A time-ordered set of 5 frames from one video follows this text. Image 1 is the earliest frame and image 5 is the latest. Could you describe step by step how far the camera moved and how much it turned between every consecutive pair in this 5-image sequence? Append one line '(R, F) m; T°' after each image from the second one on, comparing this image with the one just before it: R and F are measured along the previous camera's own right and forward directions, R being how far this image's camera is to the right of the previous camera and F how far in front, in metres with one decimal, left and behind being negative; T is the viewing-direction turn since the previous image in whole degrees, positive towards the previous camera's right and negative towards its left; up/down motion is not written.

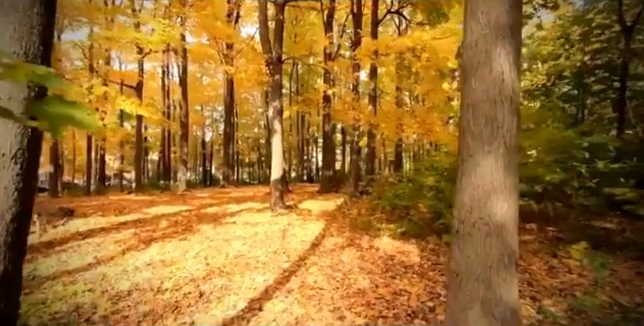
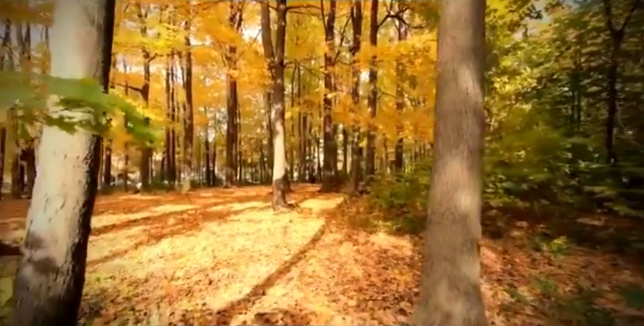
(+0.1, -0.5) m; 0°
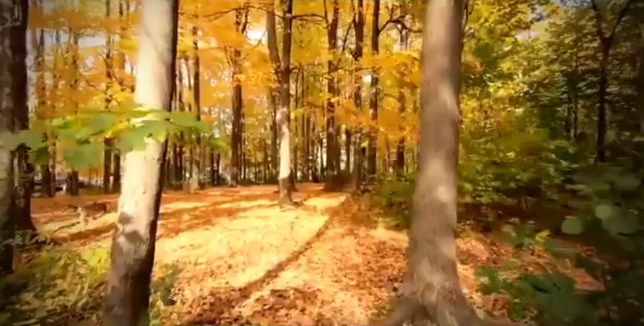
(0.0, -0.7) m; 0°
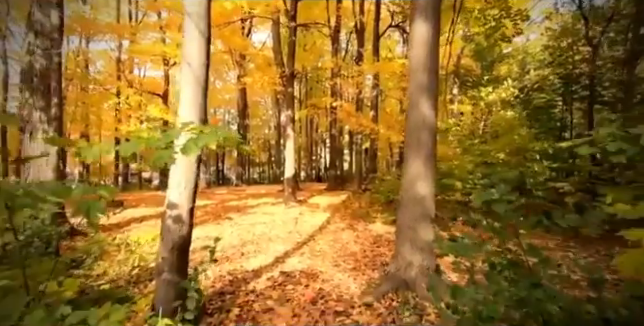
(0.0, -0.7) m; -1°
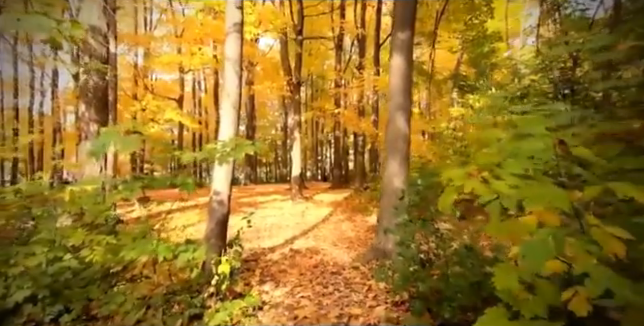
(+0.1, -1.4) m; -1°
